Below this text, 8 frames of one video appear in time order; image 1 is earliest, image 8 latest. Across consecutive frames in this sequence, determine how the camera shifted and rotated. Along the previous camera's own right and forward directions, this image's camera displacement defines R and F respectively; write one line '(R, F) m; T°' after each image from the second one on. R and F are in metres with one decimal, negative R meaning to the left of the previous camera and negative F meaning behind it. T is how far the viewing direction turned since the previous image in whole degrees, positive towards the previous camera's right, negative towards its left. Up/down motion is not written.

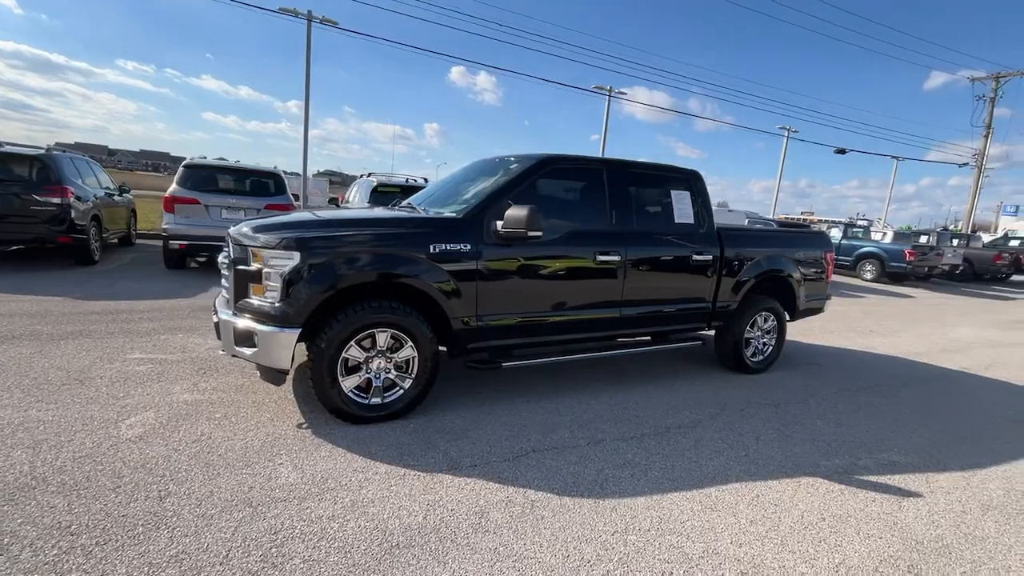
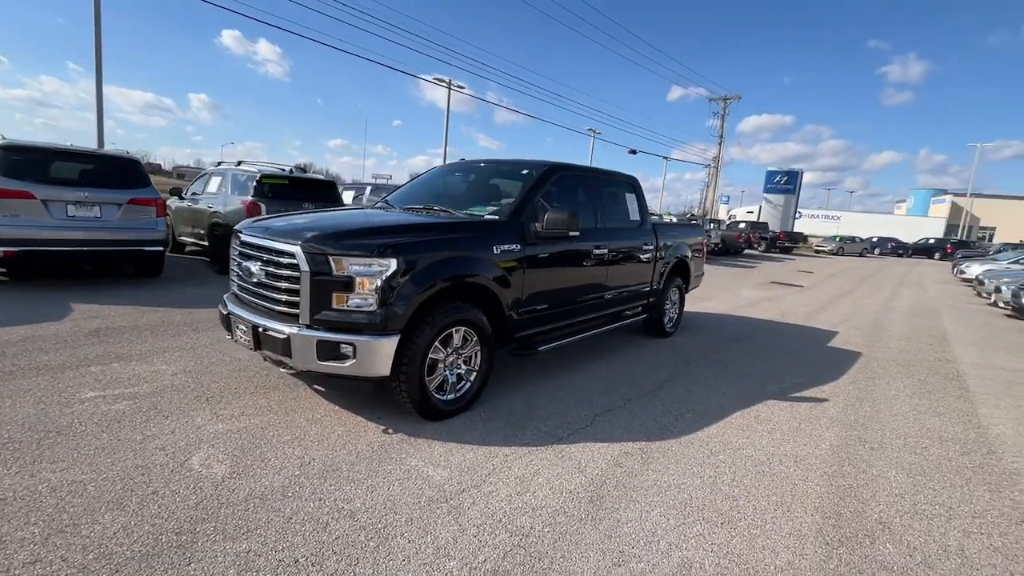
(-2.0, -0.1) m; +22°
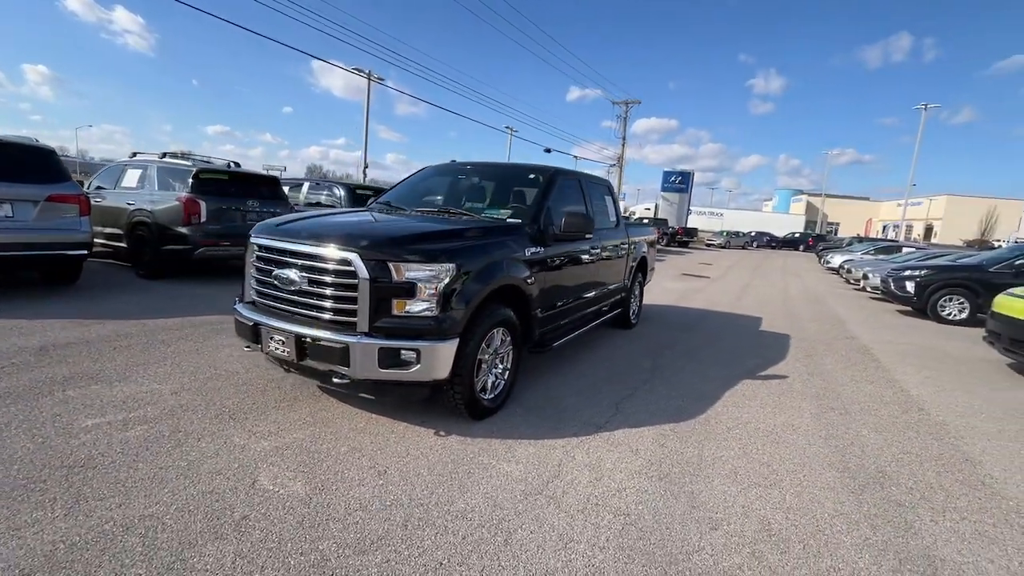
(-1.1, -0.1) m; +11°
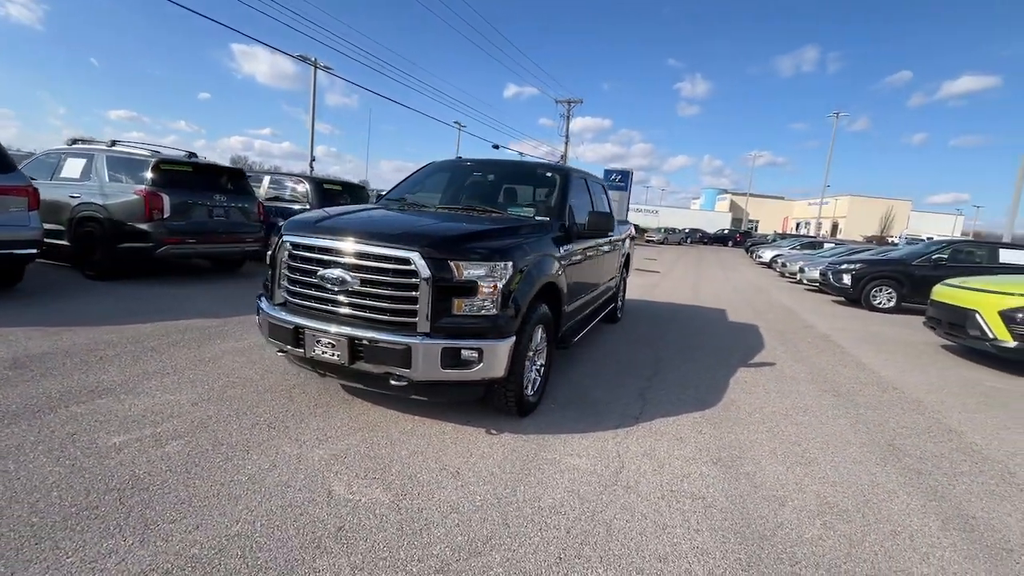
(-0.8, 0.0) m; +7°
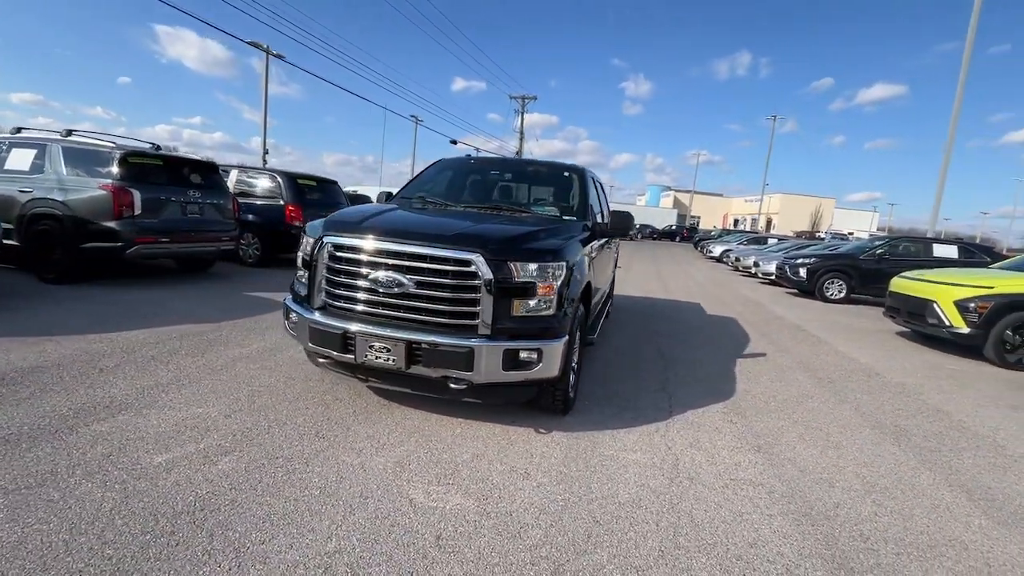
(-0.7, 0.0) m; +6°
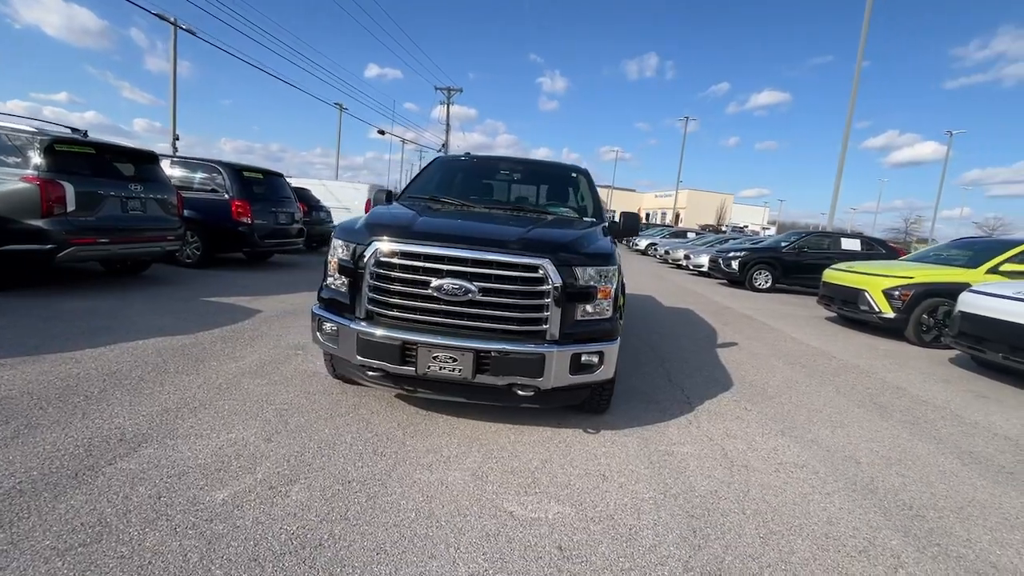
(-1.0, +0.1) m; +10°
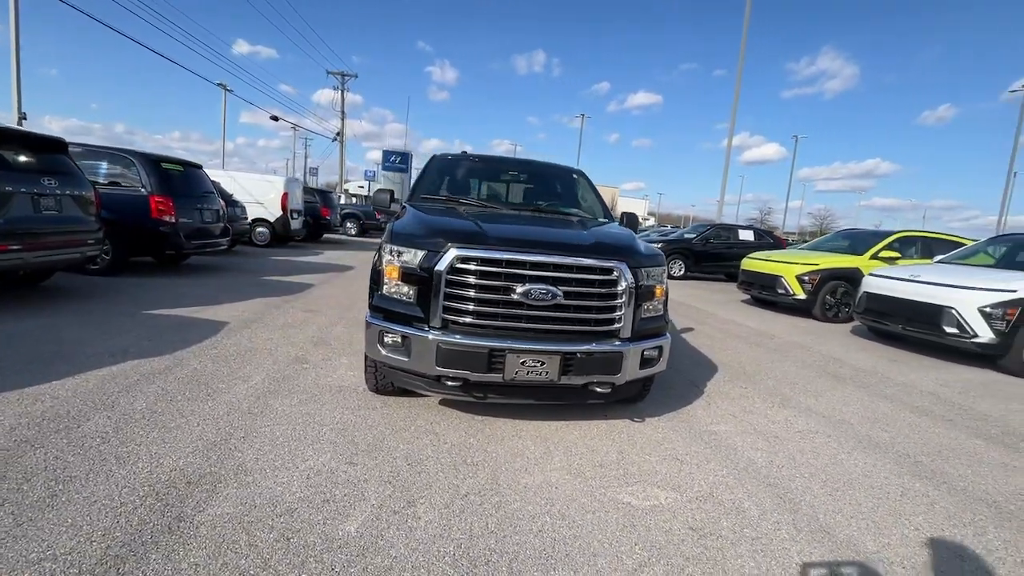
(-1.2, +0.1) m; +13°
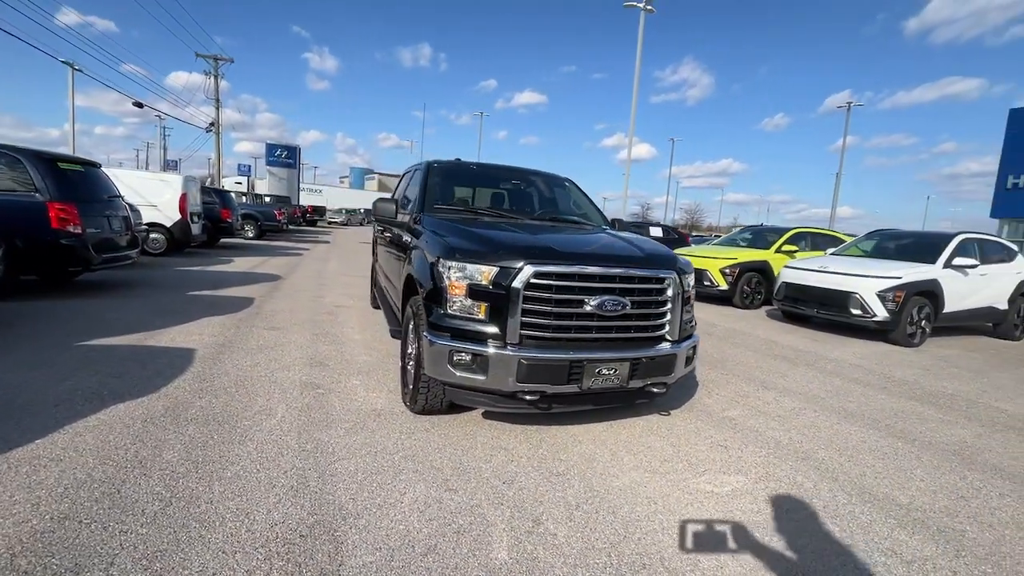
(-1.2, +0.1) m; +13°
